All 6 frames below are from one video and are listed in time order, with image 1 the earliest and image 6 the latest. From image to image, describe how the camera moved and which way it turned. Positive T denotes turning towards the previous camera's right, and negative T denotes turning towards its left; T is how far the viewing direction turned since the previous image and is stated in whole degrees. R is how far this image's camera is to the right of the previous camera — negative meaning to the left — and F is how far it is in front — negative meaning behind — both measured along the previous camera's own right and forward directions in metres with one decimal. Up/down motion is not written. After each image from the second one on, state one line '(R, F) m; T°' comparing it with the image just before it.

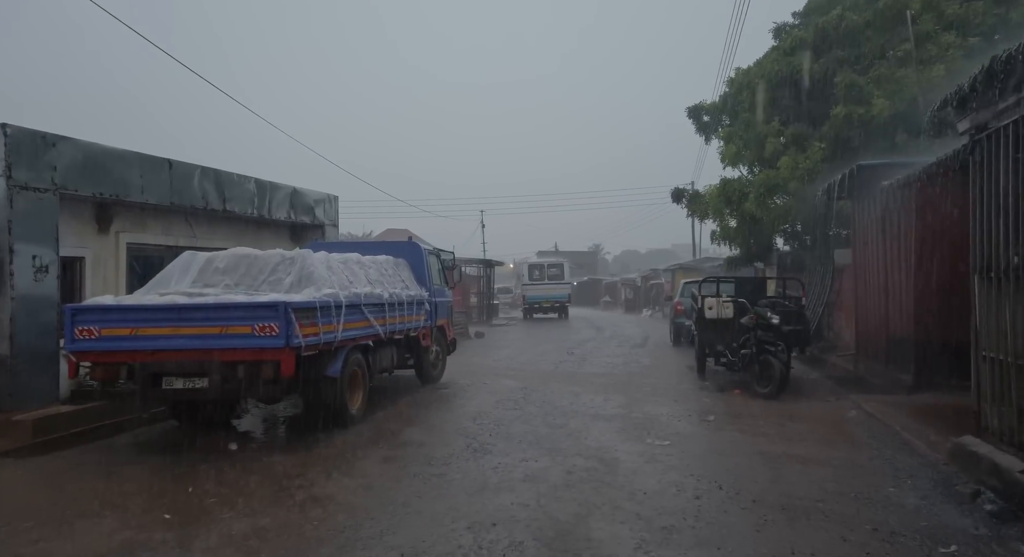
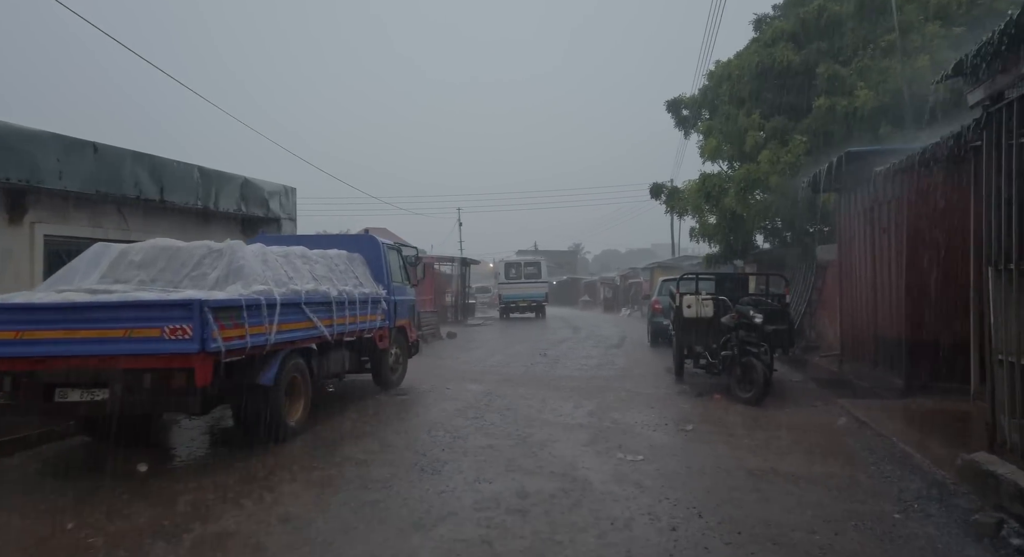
(+0.3, +0.7) m; +2°
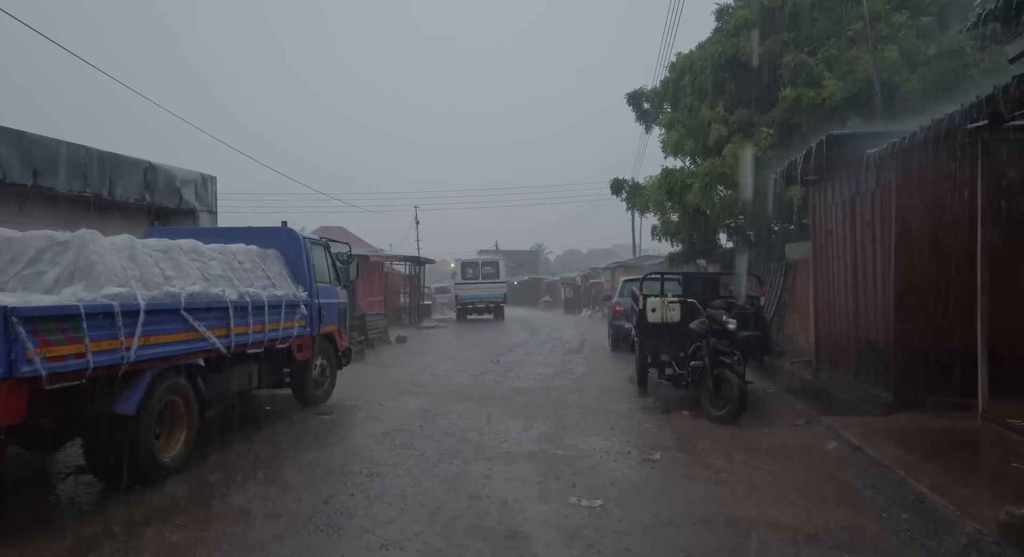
(+0.3, +1.0) m; +4°
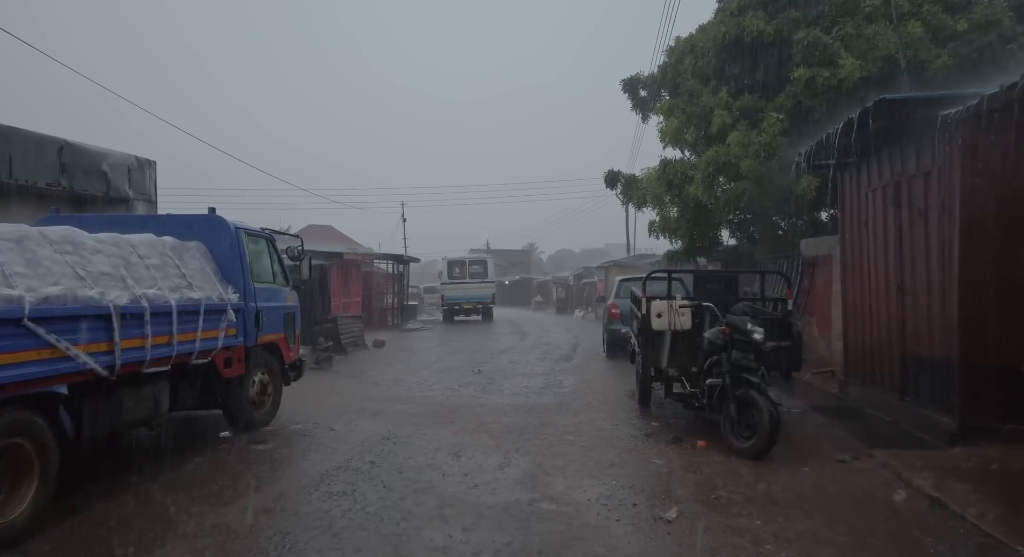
(+0.2, +1.2) m; +1°
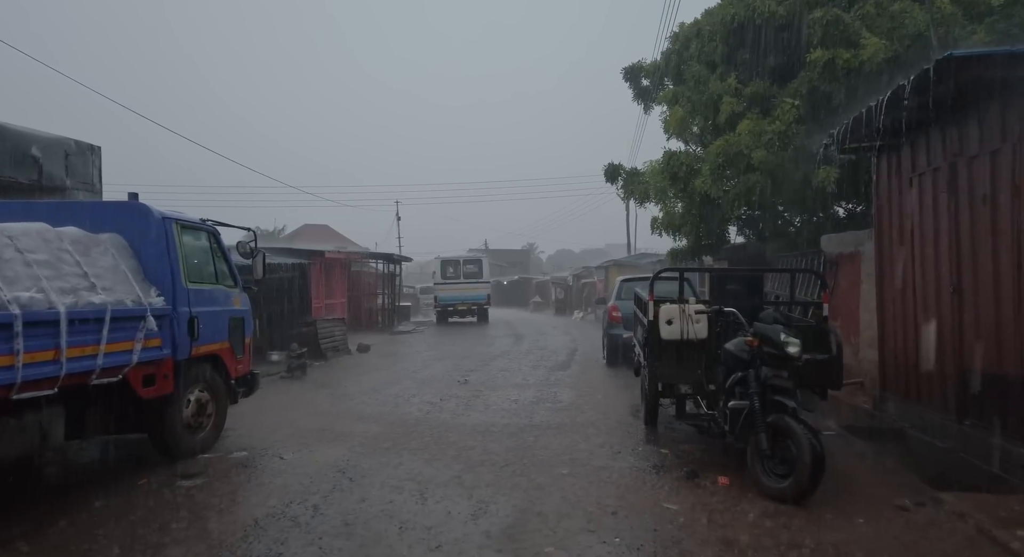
(+0.2, +0.9) m; 0°
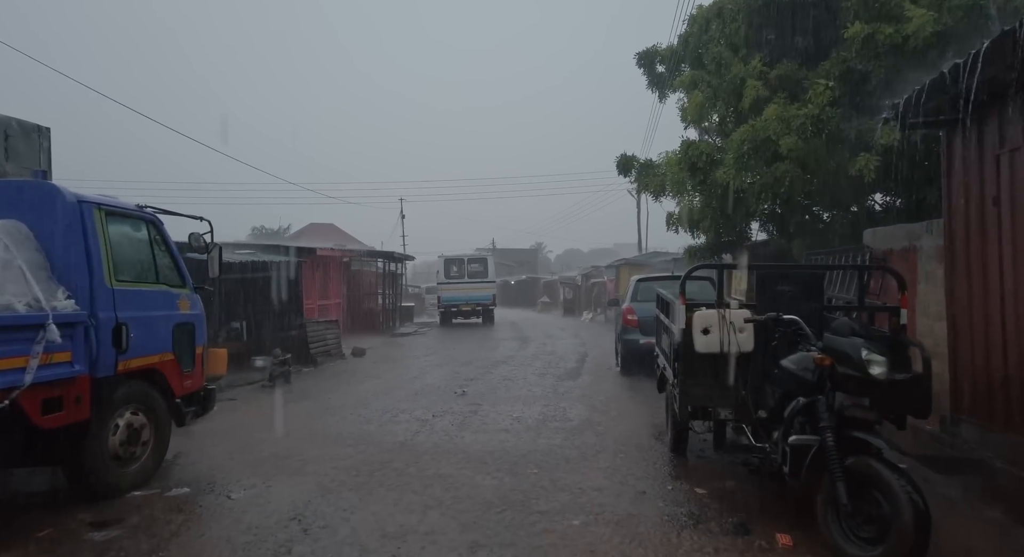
(+0.1, +0.9) m; -1°
